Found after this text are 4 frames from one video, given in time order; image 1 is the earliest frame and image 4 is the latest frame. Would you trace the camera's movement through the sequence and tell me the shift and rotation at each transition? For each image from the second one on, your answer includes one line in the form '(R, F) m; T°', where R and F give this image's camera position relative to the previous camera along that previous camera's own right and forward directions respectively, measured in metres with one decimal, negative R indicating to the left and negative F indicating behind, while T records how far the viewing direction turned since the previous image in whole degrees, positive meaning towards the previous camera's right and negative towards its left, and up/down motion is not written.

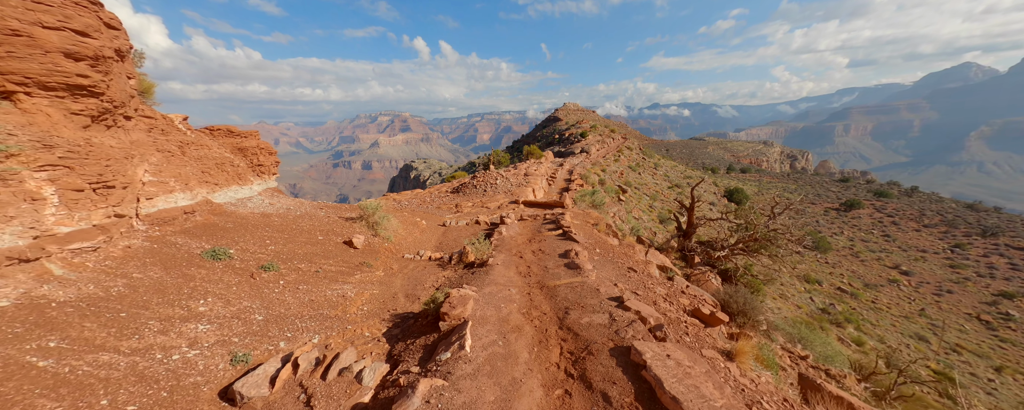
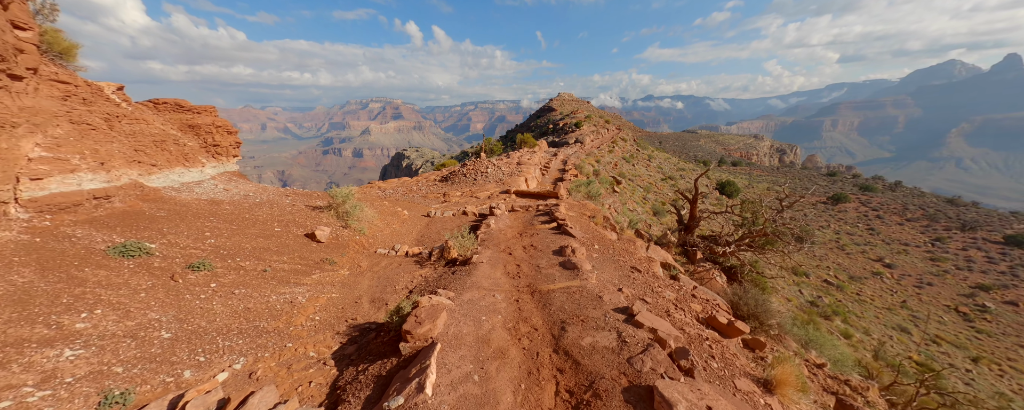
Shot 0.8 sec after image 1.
(+0.1, +1.4) m; +1°
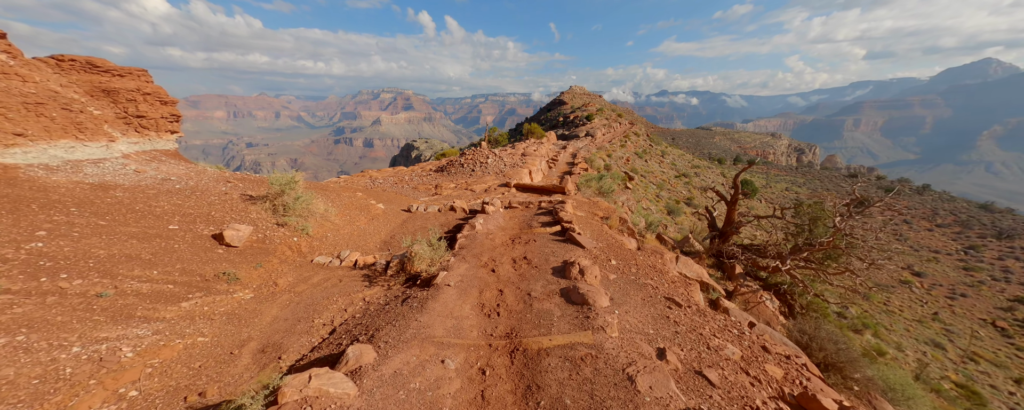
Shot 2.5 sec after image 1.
(+0.5, +2.9) m; -2°
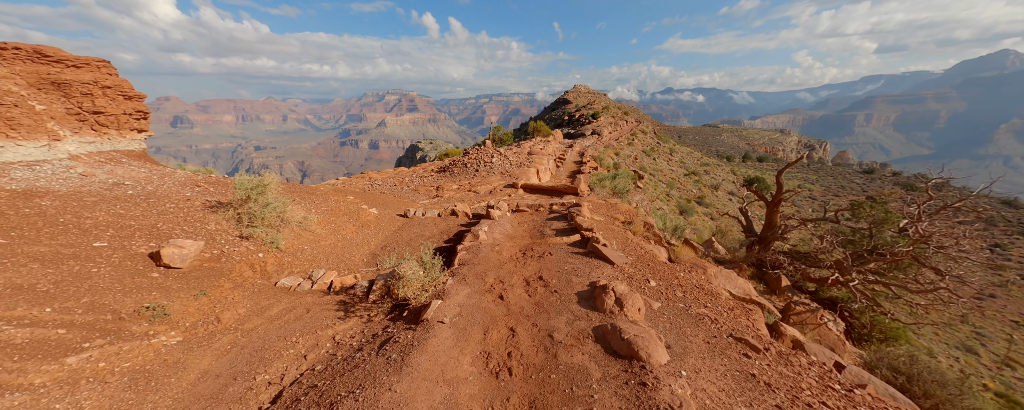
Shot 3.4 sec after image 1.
(-0.1, +1.5) m; -1°
